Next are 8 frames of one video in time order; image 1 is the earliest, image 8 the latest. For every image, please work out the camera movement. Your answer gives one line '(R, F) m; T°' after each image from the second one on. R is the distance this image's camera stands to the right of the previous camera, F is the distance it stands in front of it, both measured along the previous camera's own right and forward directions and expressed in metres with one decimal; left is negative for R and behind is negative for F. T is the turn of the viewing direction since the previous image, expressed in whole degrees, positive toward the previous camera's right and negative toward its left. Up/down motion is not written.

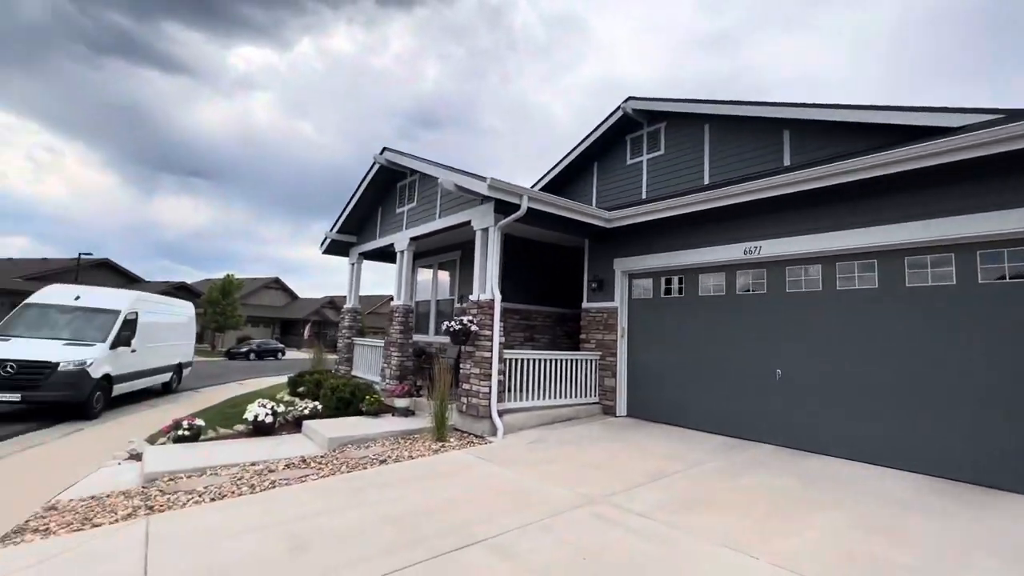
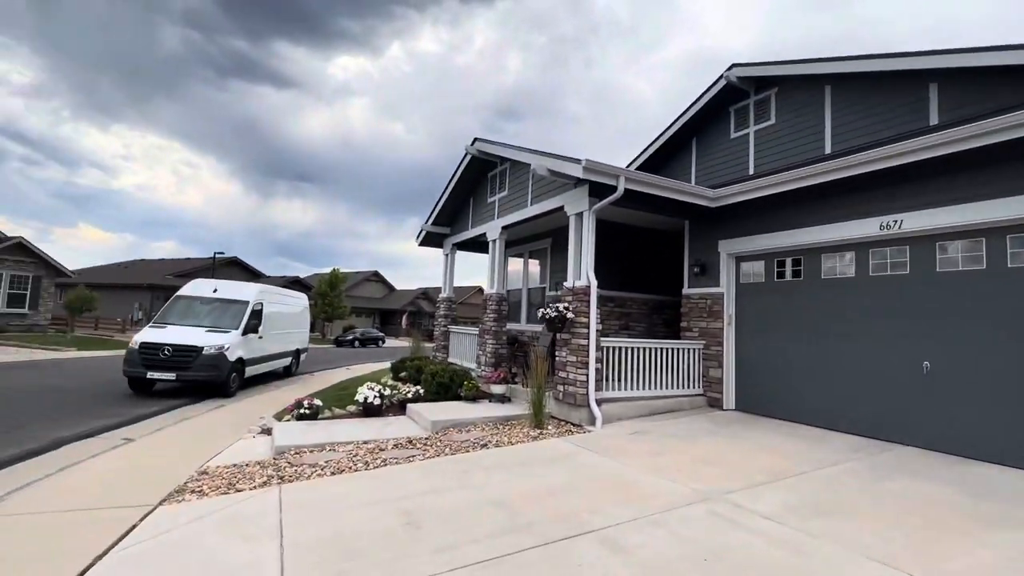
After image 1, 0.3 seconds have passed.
(-0.2, +0.1) m; -10°
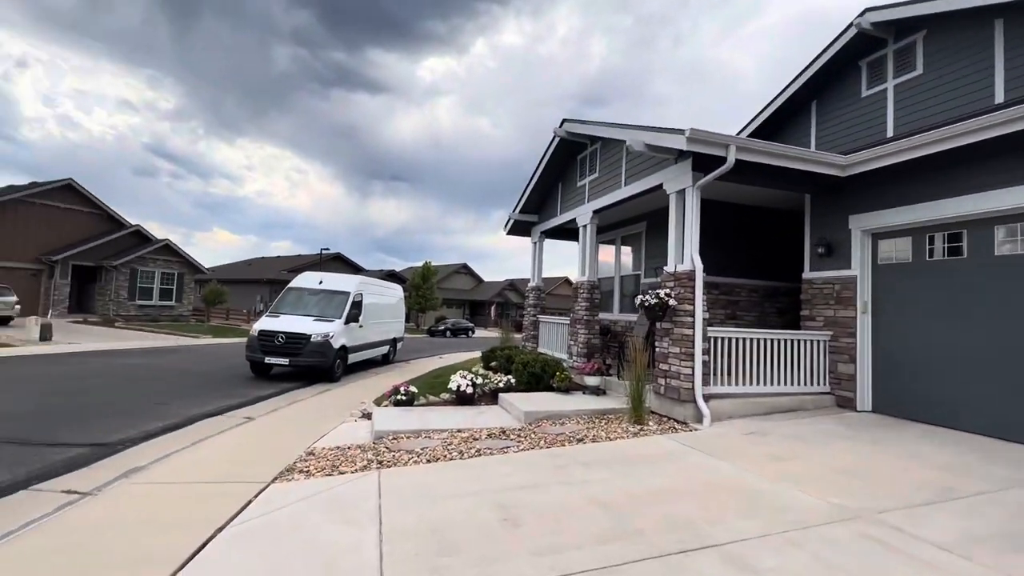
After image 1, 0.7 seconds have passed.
(-0.1, +0.3) m; -10°
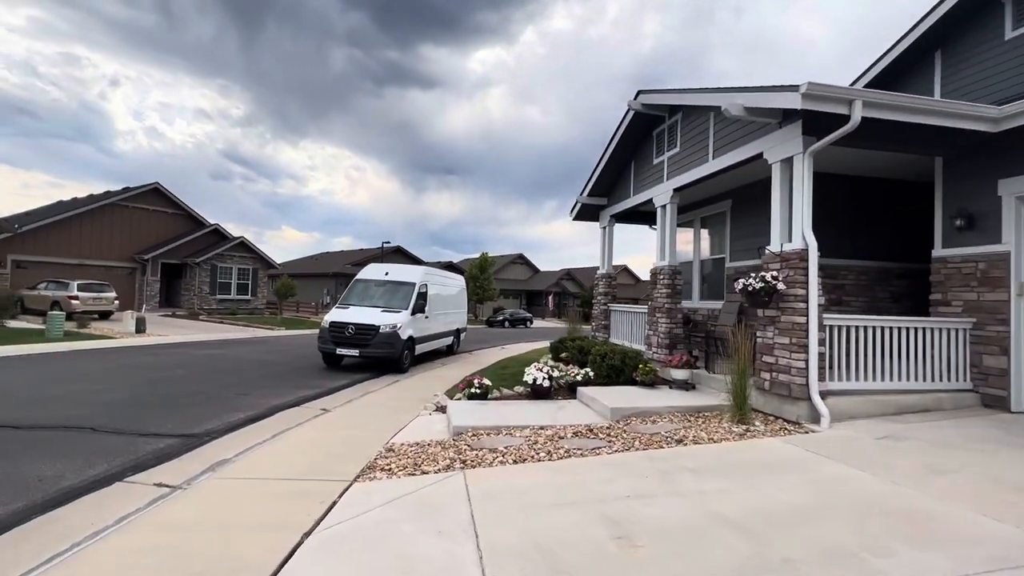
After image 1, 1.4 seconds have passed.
(-0.4, +0.5) m; -6°
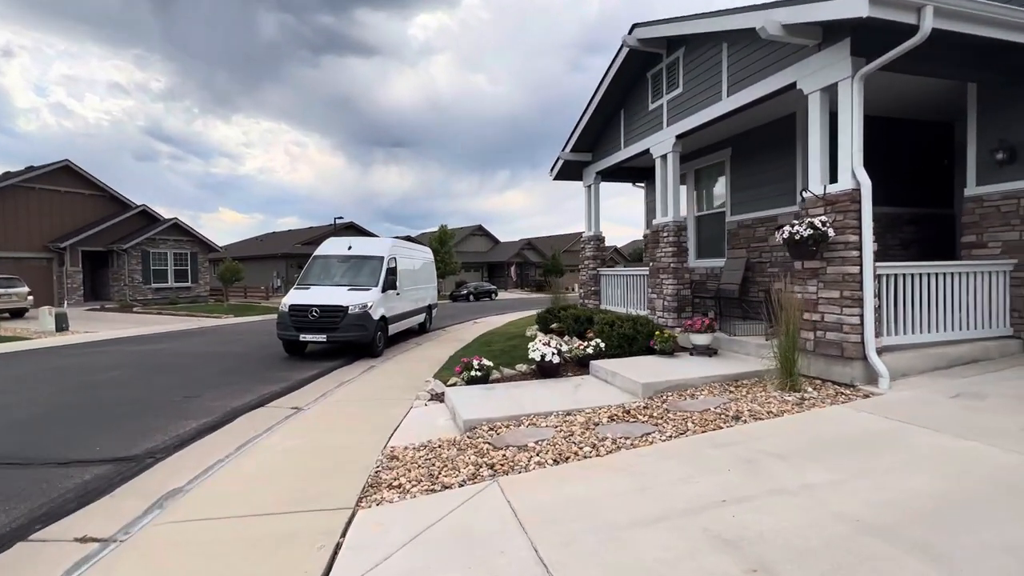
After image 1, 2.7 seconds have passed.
(-0.6, +1.0) m; +5°
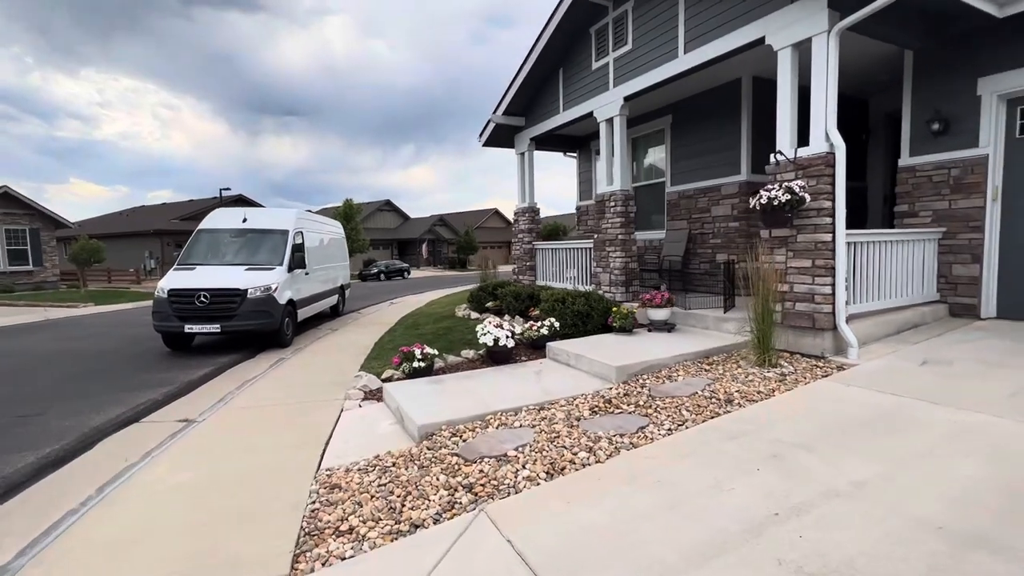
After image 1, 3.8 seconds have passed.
(-0.4, +0.9) m; +11°
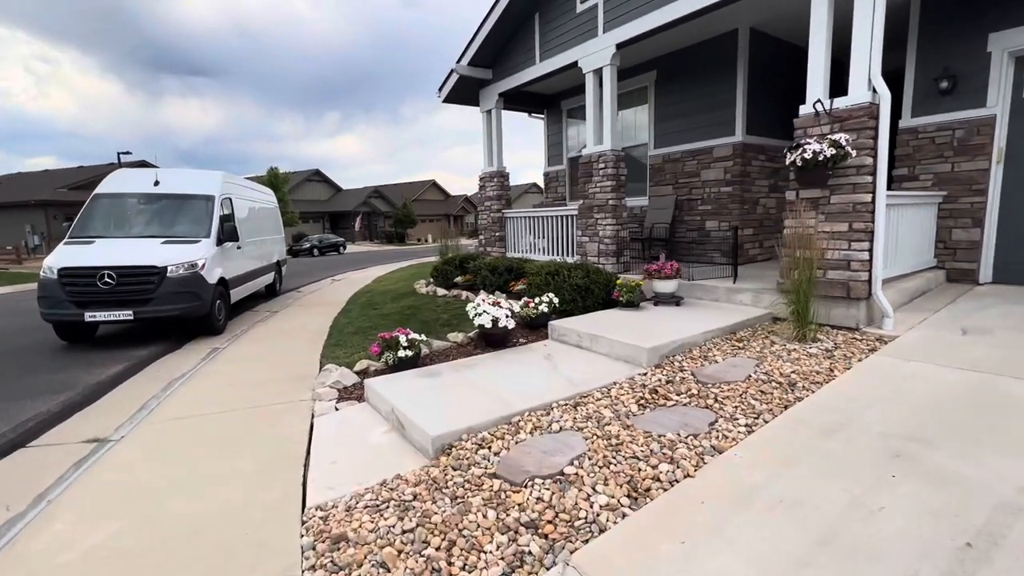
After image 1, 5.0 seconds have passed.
(-0.7, +0.9) m; +8°
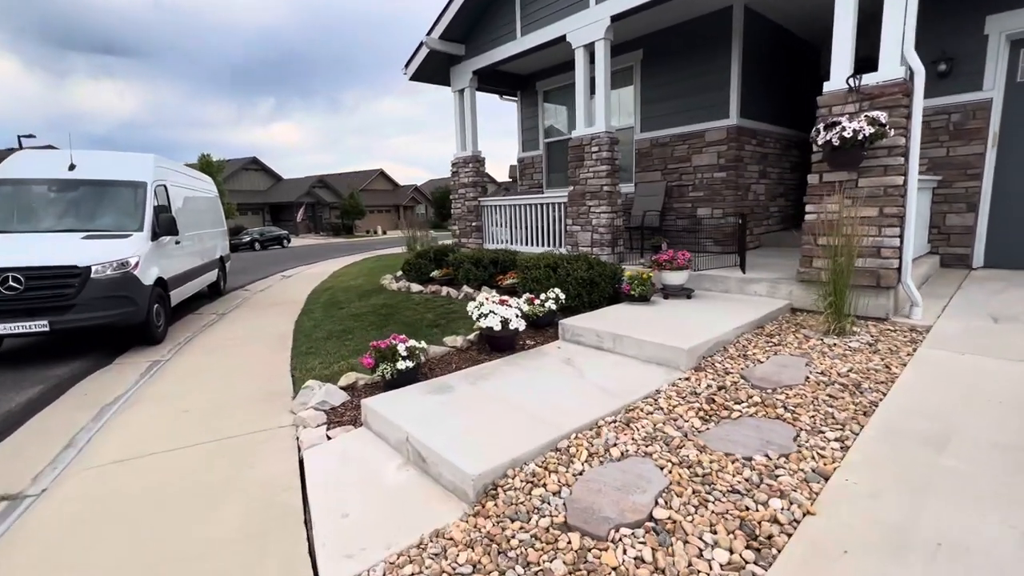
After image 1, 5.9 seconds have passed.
(-0.5, +0.6) m; +6°
